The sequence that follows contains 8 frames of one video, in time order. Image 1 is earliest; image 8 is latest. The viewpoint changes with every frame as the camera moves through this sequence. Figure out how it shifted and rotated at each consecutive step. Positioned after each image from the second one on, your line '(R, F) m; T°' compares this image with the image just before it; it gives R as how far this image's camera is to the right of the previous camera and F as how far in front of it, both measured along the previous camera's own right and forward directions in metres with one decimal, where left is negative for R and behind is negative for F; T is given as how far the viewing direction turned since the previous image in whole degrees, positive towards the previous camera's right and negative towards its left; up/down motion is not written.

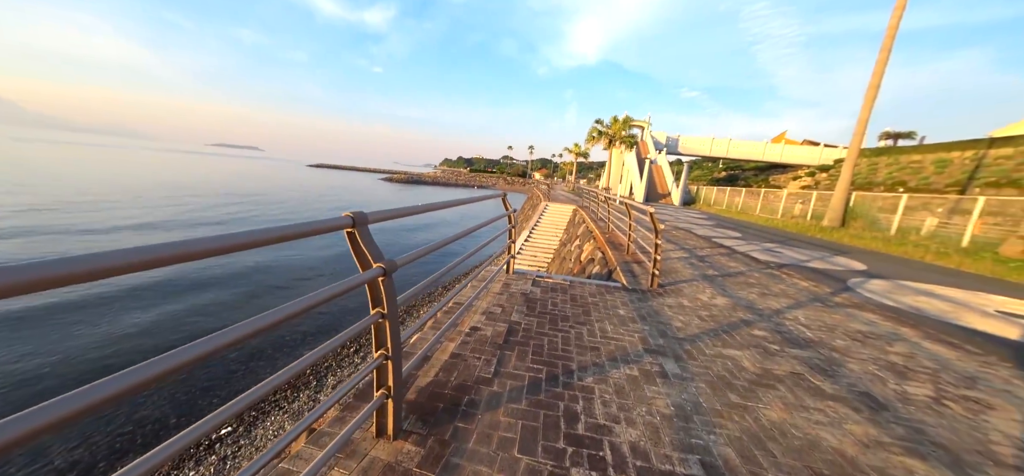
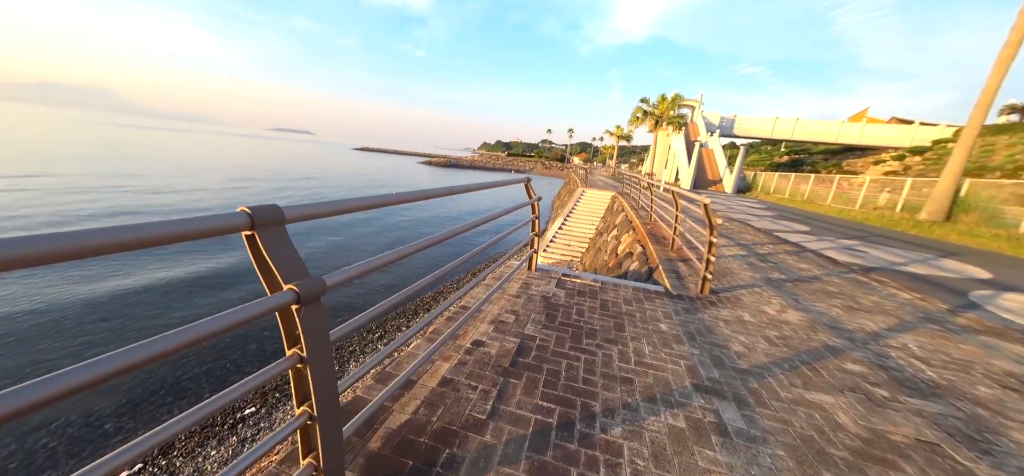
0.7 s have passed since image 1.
(+0.2, +0.6) m; -6°
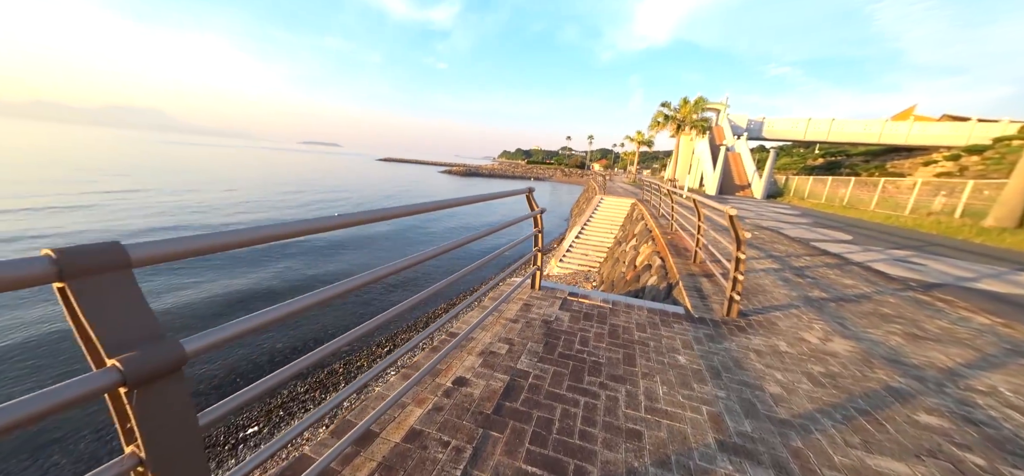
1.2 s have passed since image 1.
(+0.2, +0.4) m; -4°
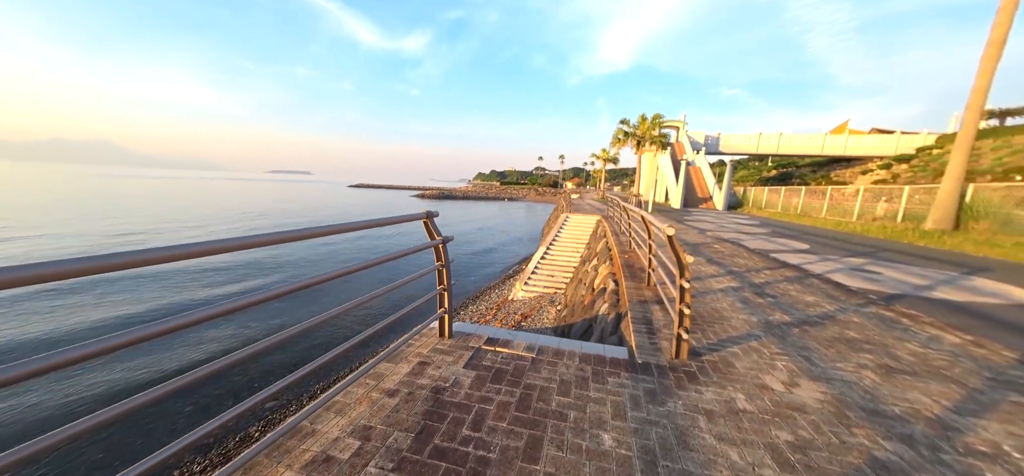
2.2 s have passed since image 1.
(+0.8, +0.7) m; +4°
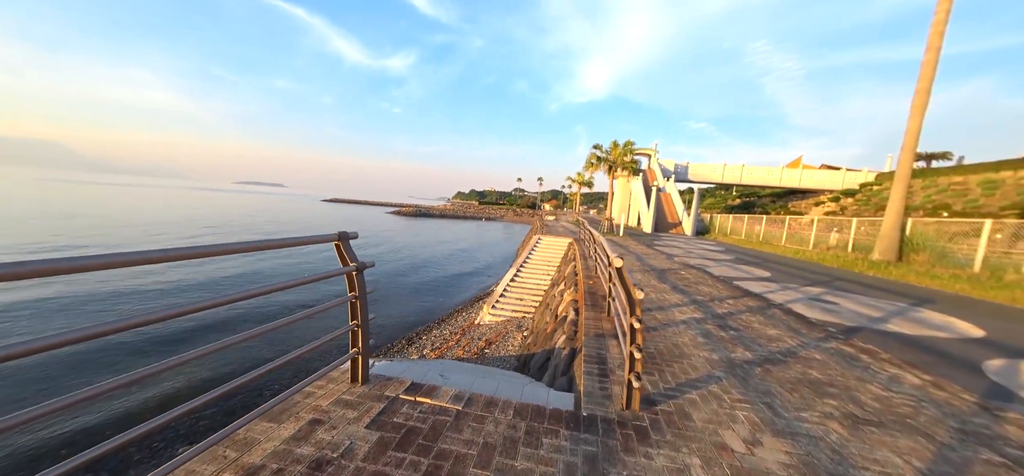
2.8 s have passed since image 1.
(+0.4, +0.4) m; +4°
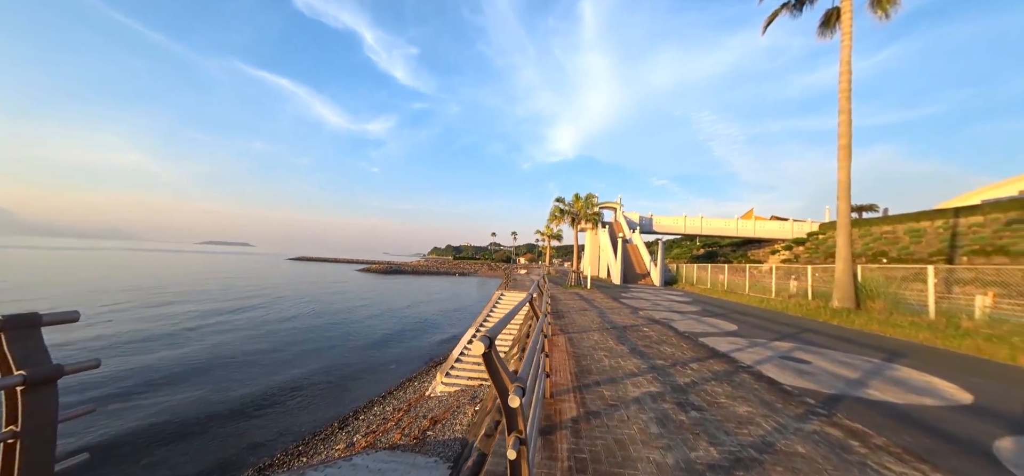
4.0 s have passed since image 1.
(+0.8, +0.8) m; +4°
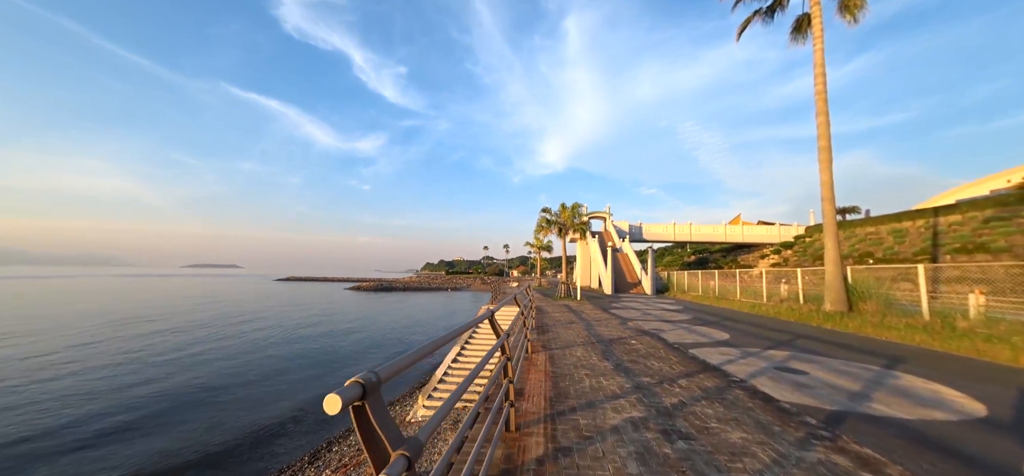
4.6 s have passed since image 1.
(+0.4, +0.5) m; +1°
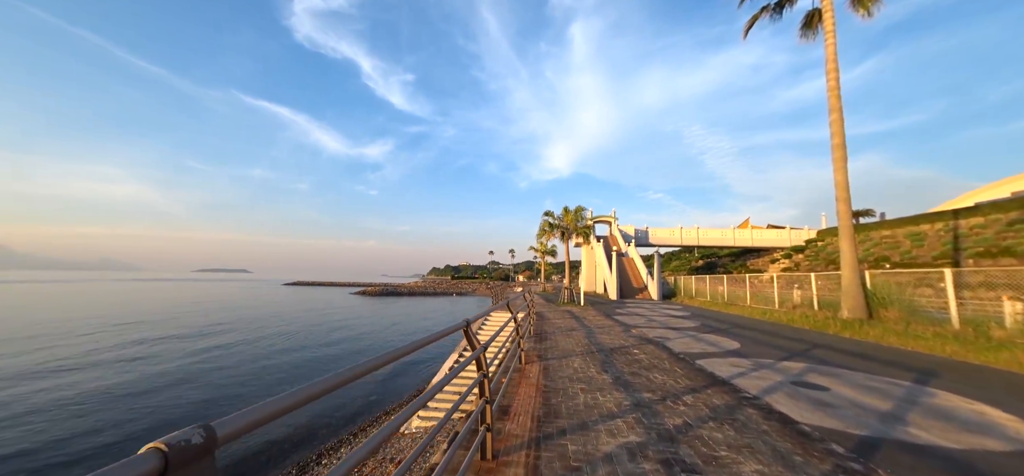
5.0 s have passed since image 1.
(+0.3, +0.4) m; -1°
